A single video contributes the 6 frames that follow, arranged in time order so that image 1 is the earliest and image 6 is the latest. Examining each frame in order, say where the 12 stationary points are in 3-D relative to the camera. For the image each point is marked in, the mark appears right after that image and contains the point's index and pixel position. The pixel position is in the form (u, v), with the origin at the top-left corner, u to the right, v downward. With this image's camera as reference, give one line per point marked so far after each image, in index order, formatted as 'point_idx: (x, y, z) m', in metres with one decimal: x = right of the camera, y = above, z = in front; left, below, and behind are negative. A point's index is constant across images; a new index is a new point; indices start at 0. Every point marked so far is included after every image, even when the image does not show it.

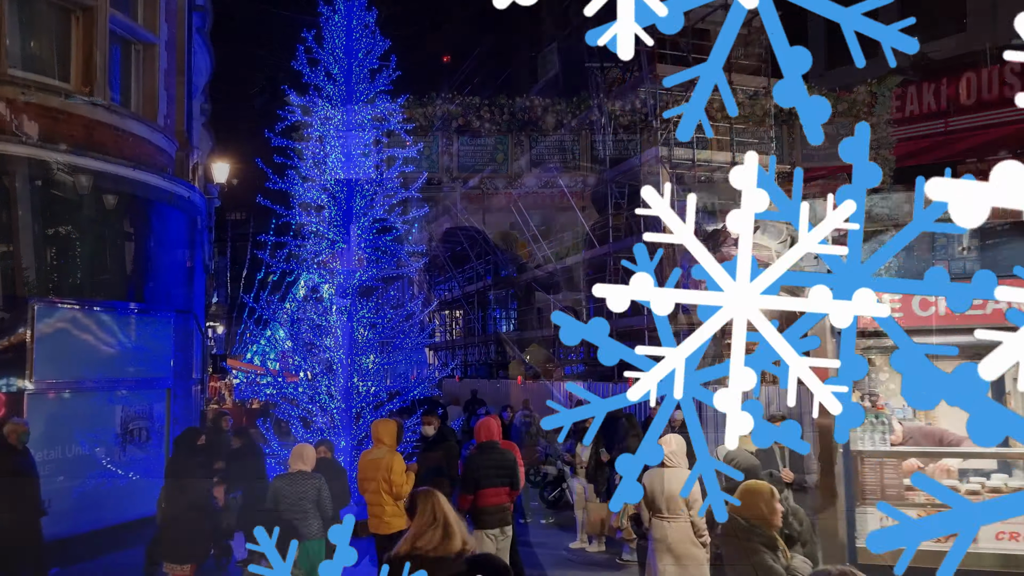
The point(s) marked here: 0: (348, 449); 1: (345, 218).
0: (-2.1, -2.1, +10.4) m
1: (-2.1, +0.9, +10.4) m
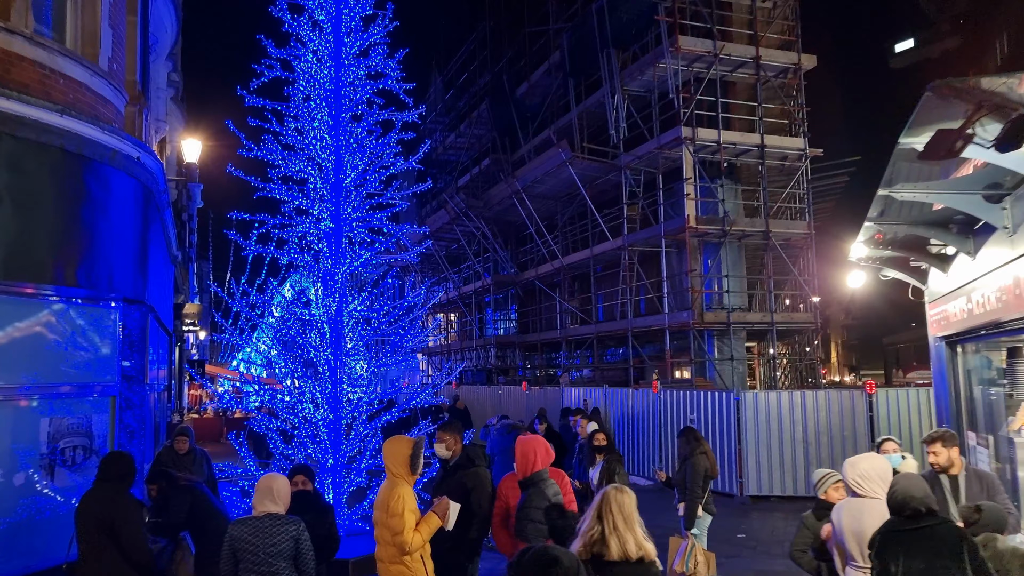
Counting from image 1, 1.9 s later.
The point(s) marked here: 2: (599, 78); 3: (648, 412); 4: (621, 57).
0: (-1.9, -1.9, +8.7) m
1: (-1.9, +1.0, +8.8) m
2: (+1.9, +4.7, +18.4) m
3: (+2.2, -2.0, +13.3) m
4: (+2.3, +4.9, +17.3) m
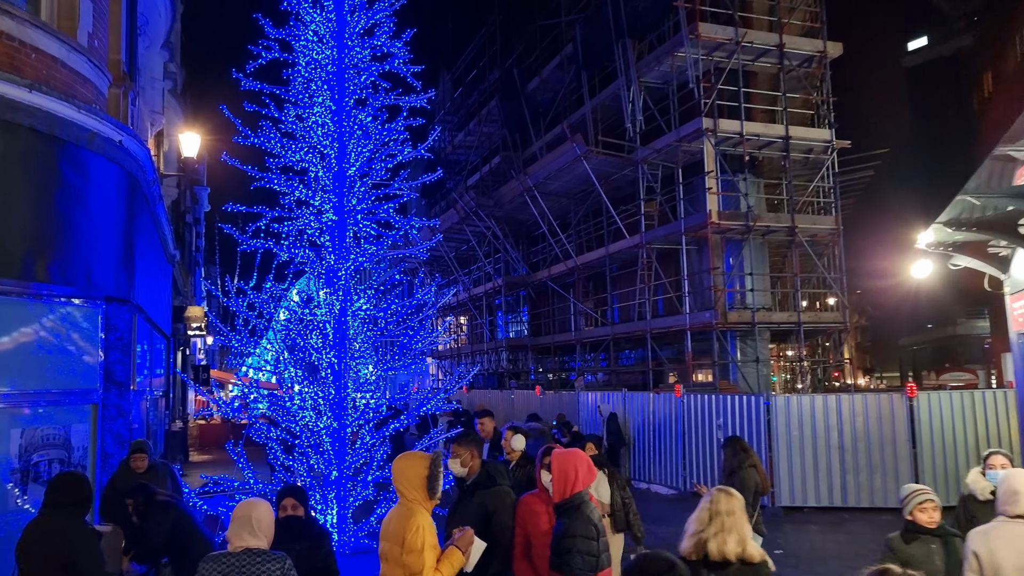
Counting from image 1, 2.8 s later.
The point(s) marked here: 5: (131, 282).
0: (-1.7, -1.9, +8.1) m
1: (-1.7, +1.1, +8.2) m
2: (+2.2, +4.7, +17.7) m
3: (+2.4, -2.0, +12.6) m
4: (+2.5, +4.9, +16.7) m
5: (-3.3, +0.1, +7.2) m
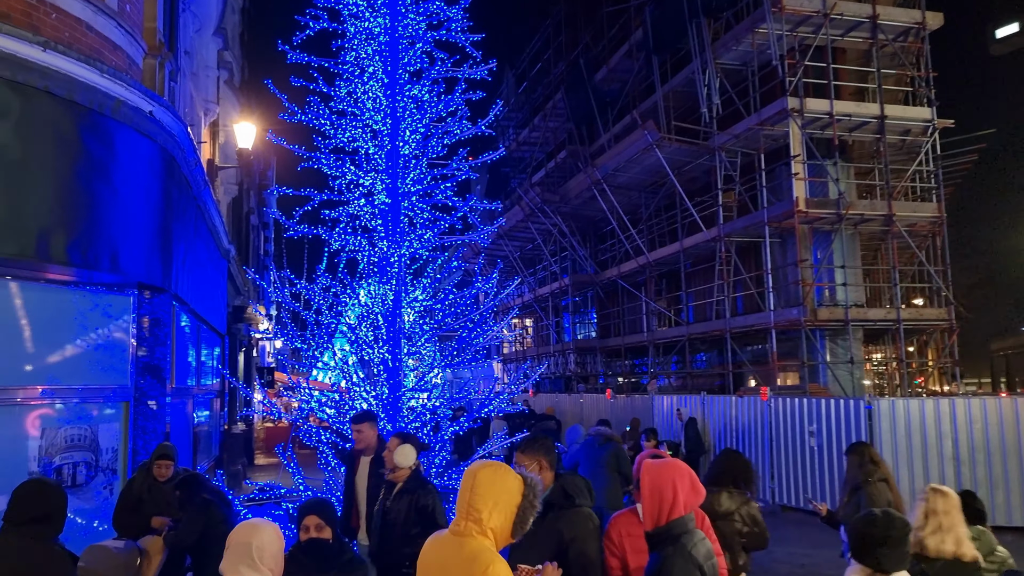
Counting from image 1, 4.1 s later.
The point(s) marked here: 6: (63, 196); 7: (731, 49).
0: (-1.0, -1.8, +7.4) m
1: (-1.1, +1.1, +7.5) m
2: (+3.6, +4.8, +16.7) m
3: (+3.5, -1.9, +11.6) m
4: (+3.8, +5.0, +15.6) m
5: (-2.8, +0.1, +6.6) m
6: (-2.8, +0.6, +5.1) m
7: (+3.9, +4.2, +14.4) m
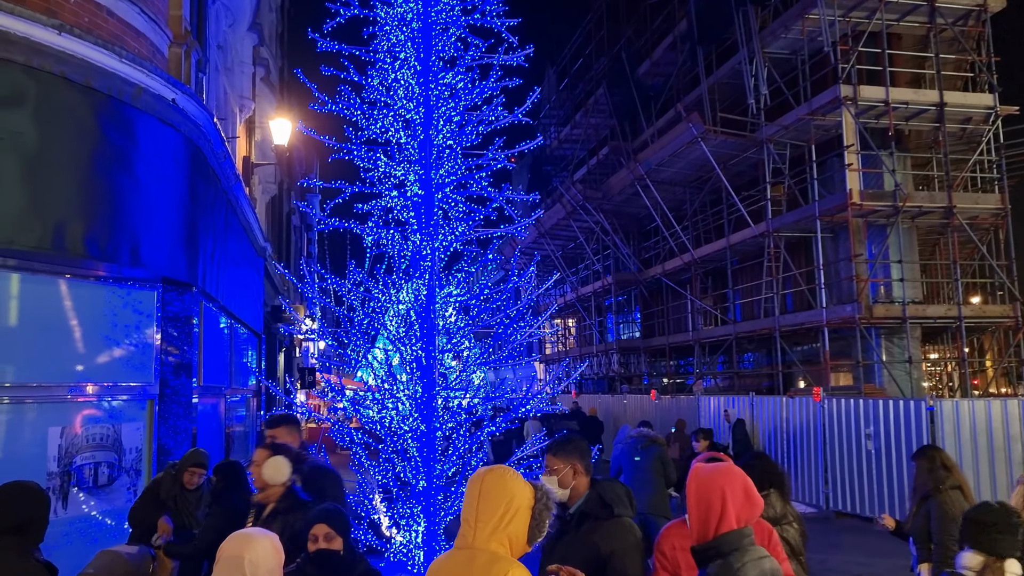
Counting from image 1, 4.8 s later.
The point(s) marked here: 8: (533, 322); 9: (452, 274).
0: (-0.7, -1.8, +7.1) m
1: (-0.8, +1.2, +7.2) m
2: (+4.4, +4.8, +16.2) m
3: (+4.0, -1.8, +11.1) m
4: (+4.6, +5.0, +15.1) m
5: (-2.5, +0.2, +6.4) m
6: (-2.6, +0.6, +4.9) m
7: (+4.5, +4.3, +13.9) m
8: (+0.2, -0.3, +7.3) m
9: (-0.5, +0.1, +7.2) m
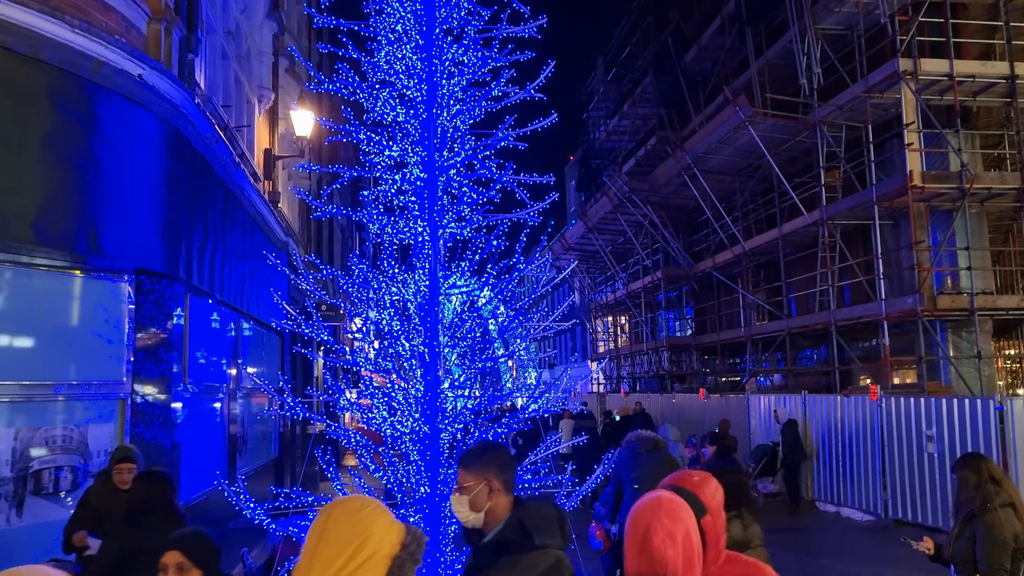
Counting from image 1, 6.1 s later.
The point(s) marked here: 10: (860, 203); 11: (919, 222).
0: (-0.6, -1.7, +6.6) m
1: (-0.7, +1.3, +6.7) m
2: (+5.1, +5.0, +15.3) m
3: (+4.4, -1.7, +10.2) m
4: (+5.2, +5.1, +14.2) m
5: (-2.4, +0.2, +6.0) m
6: (-2.7, +0.7, +4.6) m
7: (+5.1, +4.4, +13.0) m
8: (+0.3, -0.2, +6.7) m
9: (-0.4, +0.2, +6.7) m
10: (+5.3, +1.3, +12.4) m
11: (+6.1, +1.0, +12.2) m
